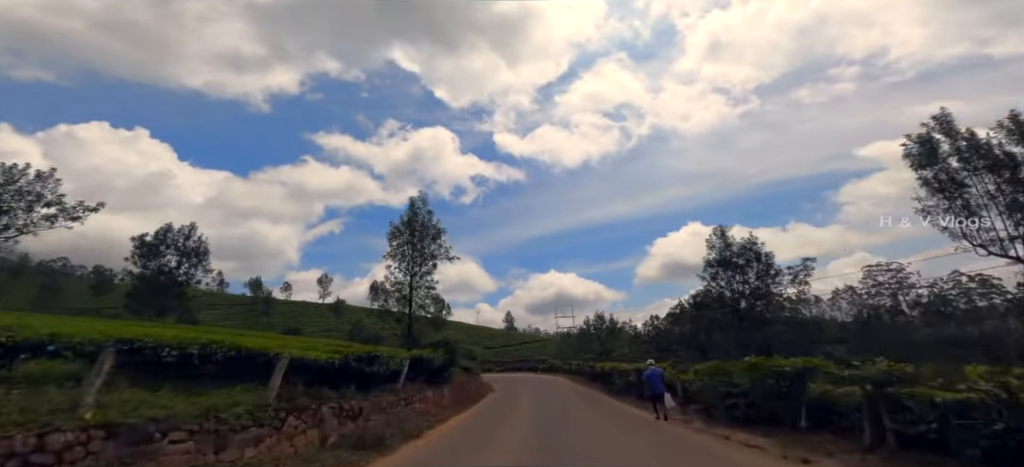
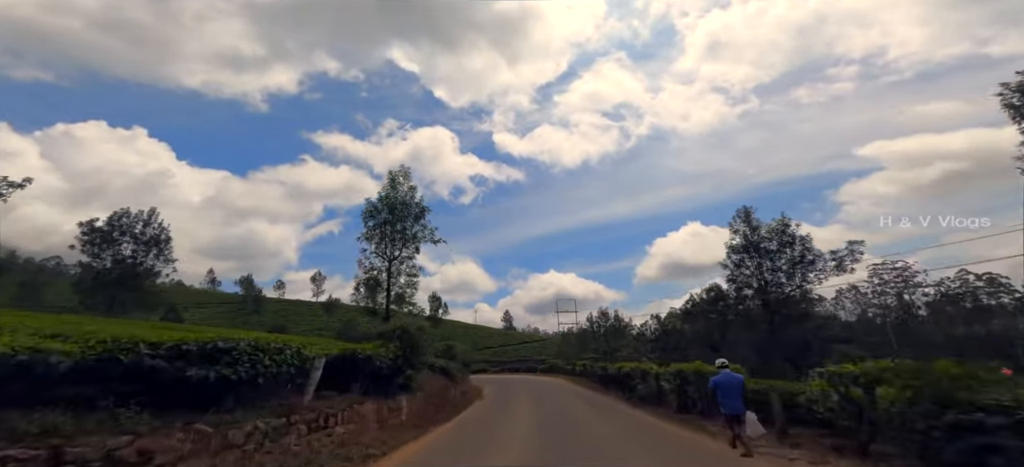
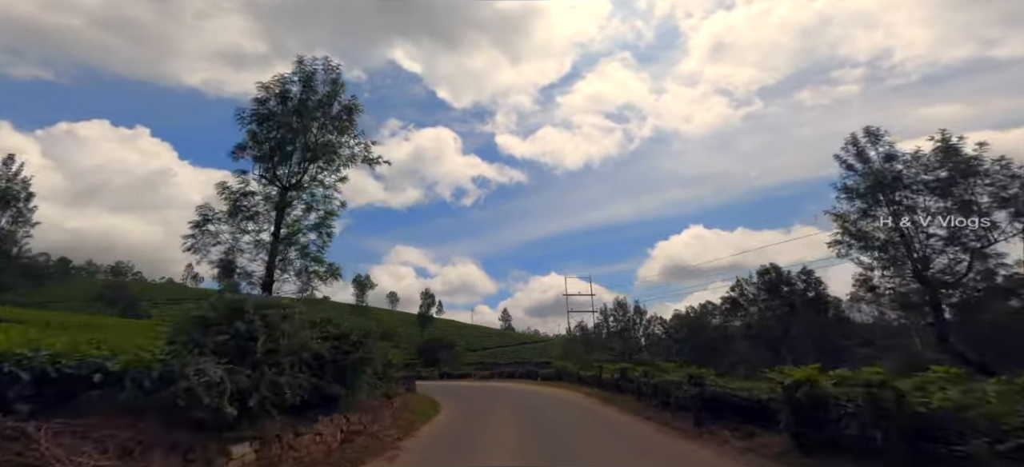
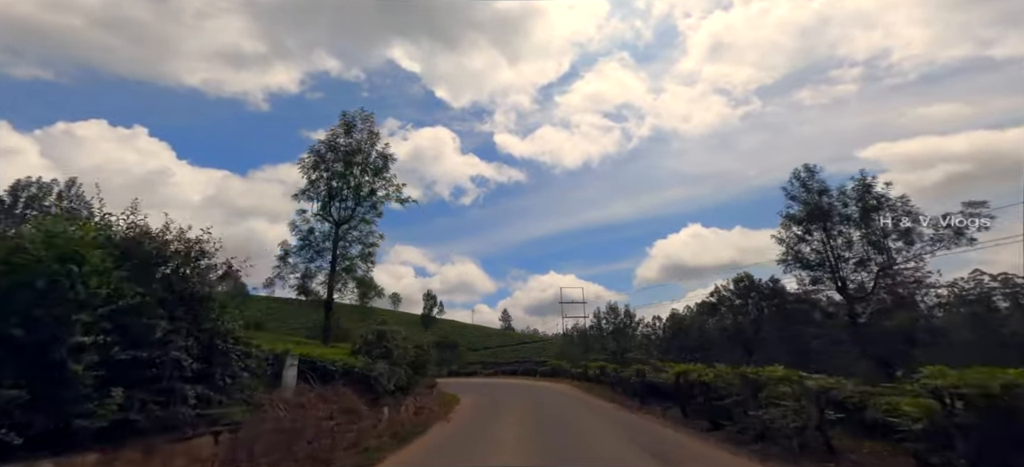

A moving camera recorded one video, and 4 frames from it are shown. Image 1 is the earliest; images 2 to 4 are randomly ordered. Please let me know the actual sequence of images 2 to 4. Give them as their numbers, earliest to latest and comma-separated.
2, 4, 3
